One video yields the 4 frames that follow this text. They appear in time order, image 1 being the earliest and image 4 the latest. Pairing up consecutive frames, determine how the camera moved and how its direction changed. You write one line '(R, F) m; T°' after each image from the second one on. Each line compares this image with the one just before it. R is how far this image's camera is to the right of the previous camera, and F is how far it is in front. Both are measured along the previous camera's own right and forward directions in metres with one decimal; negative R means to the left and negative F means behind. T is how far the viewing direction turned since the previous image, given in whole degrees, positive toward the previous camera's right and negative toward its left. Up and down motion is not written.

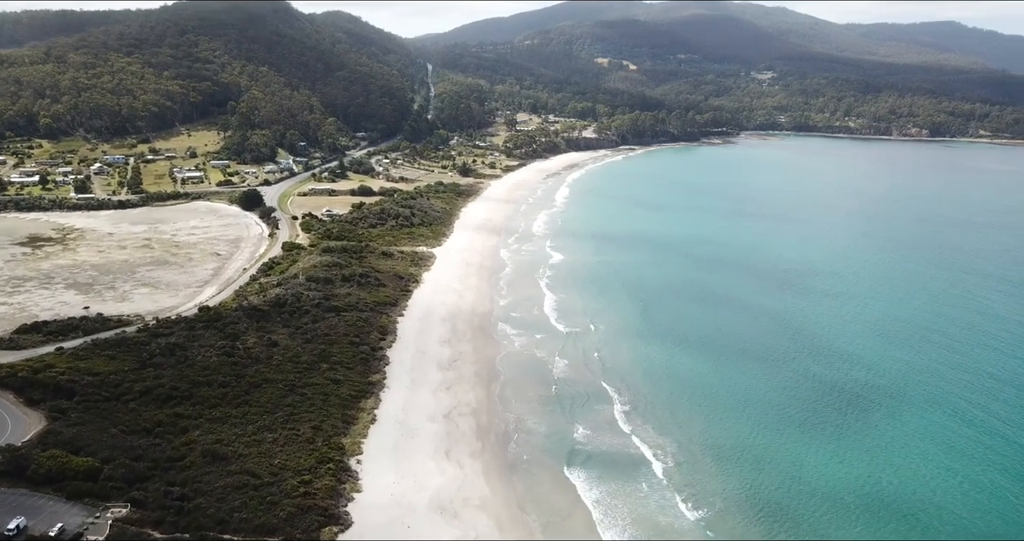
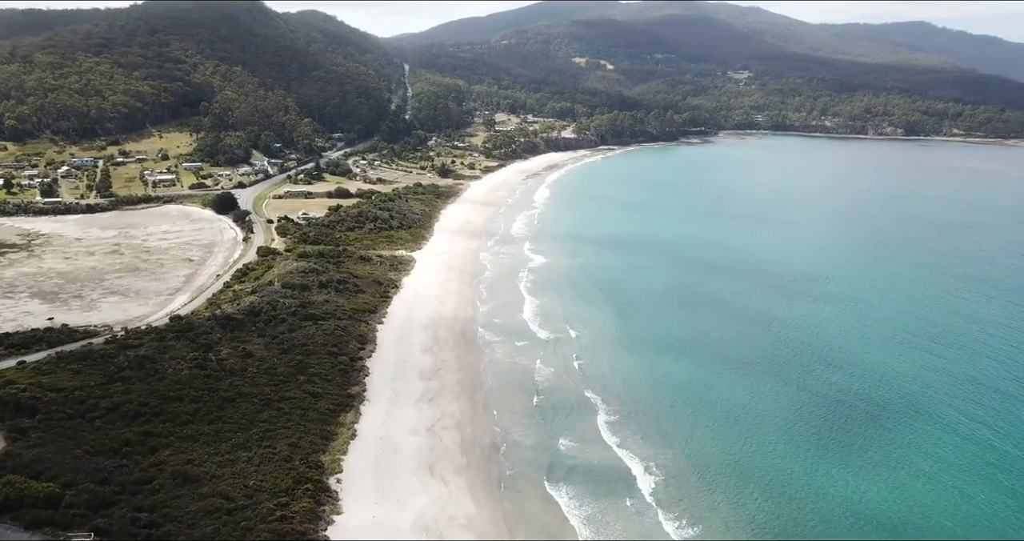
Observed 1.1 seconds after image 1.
(-0.3, +1.3) m; +2°
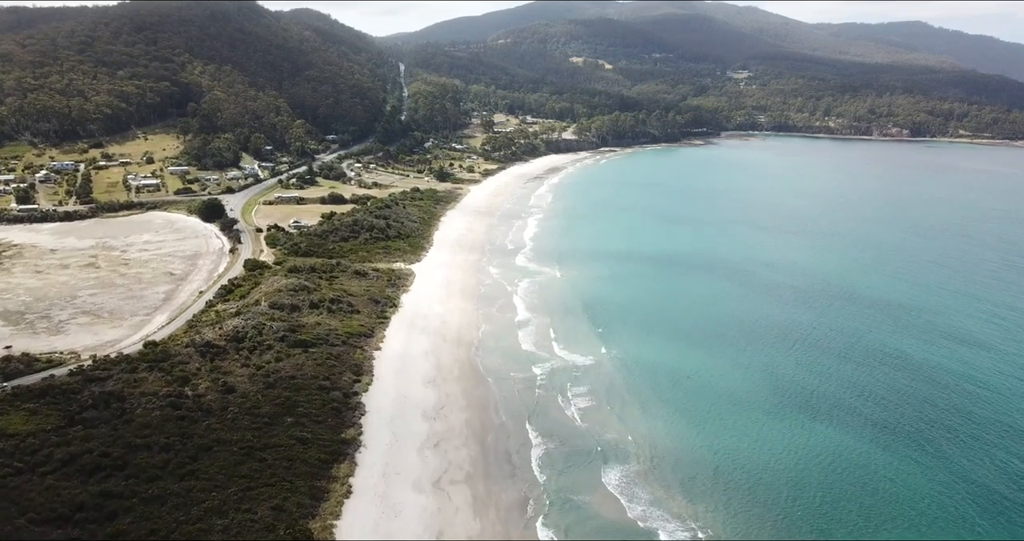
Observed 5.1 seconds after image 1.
(-0.9, +4.7) m; 0°
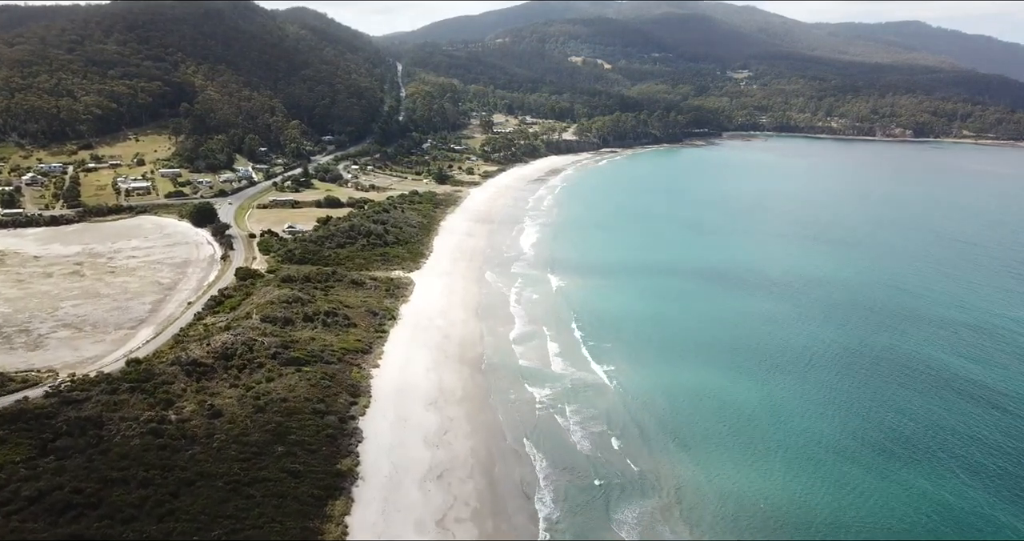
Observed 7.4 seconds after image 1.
(-0.5, +2.7) m; 0°
